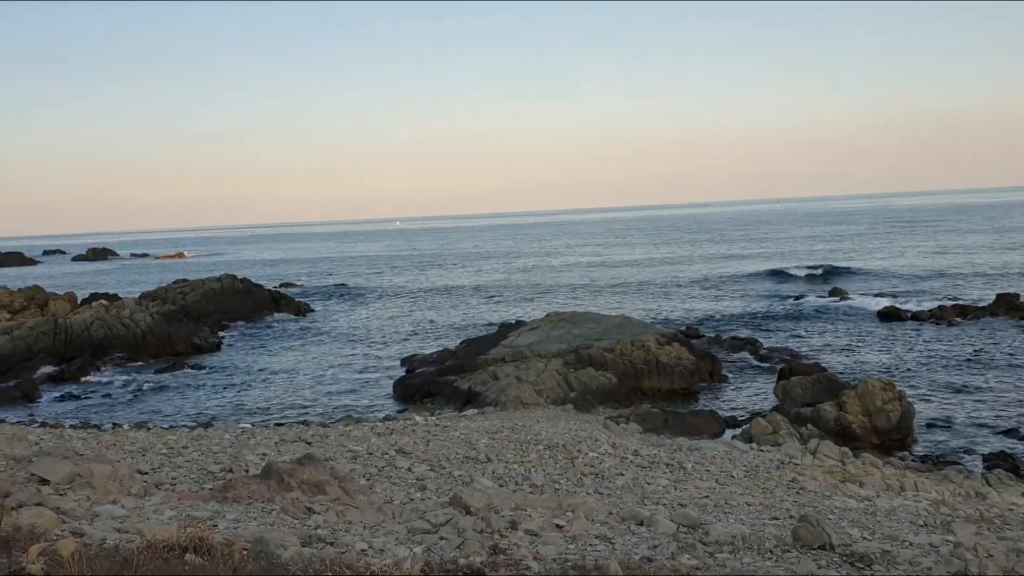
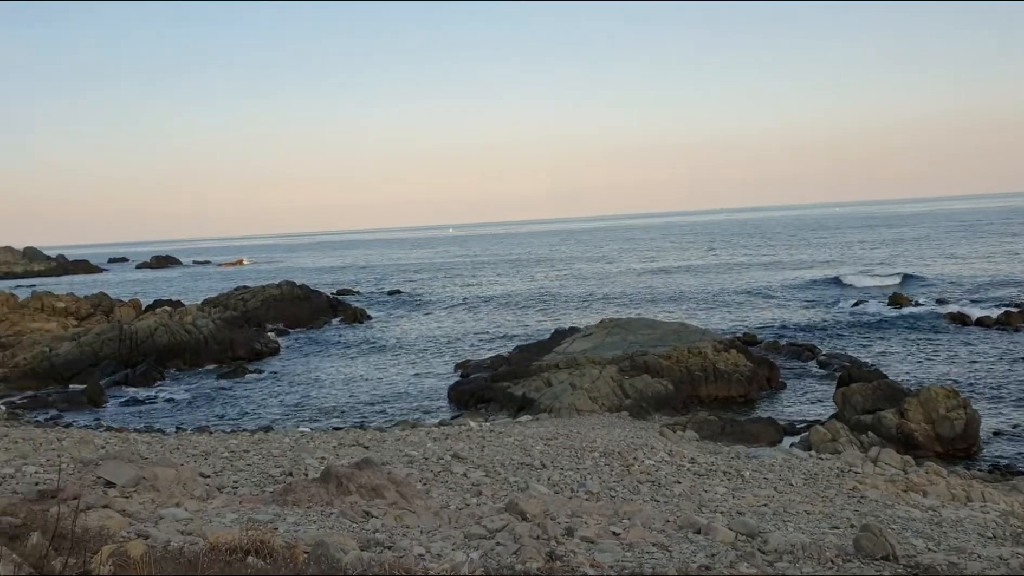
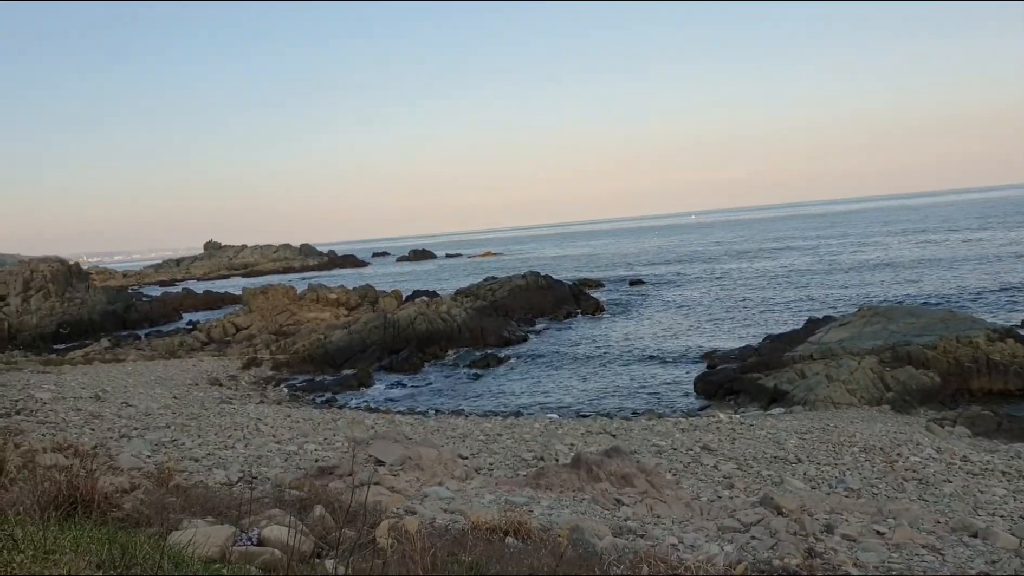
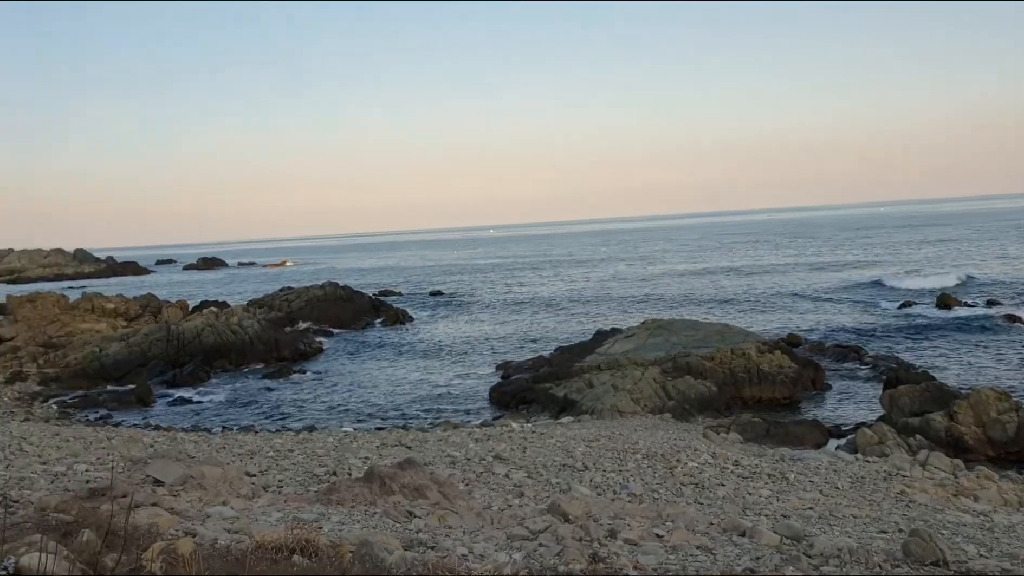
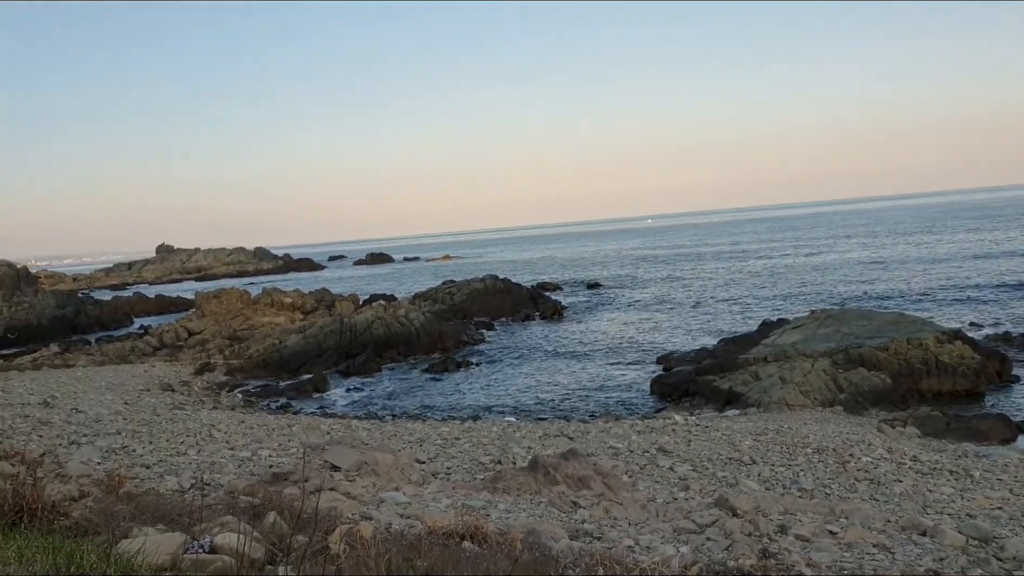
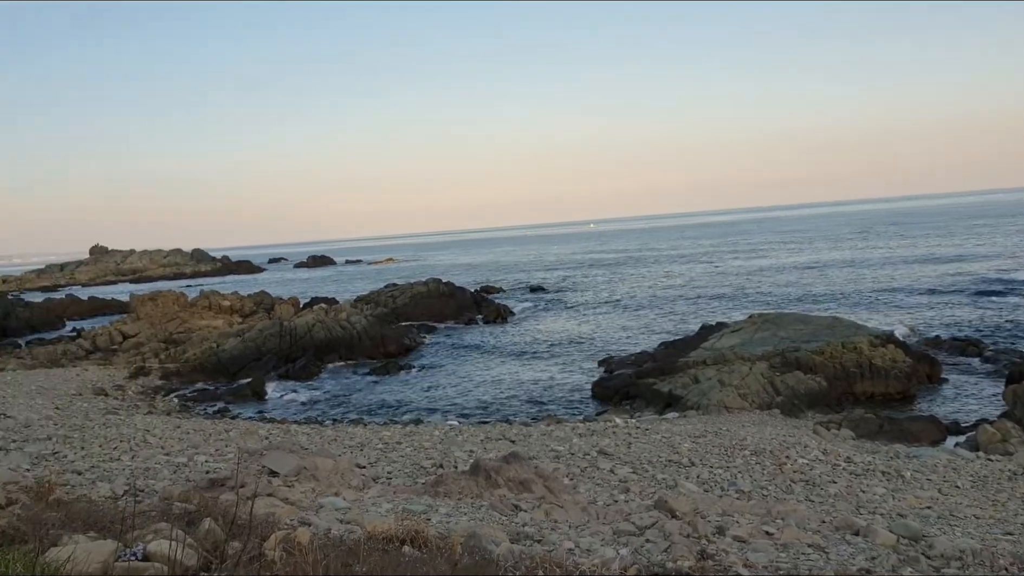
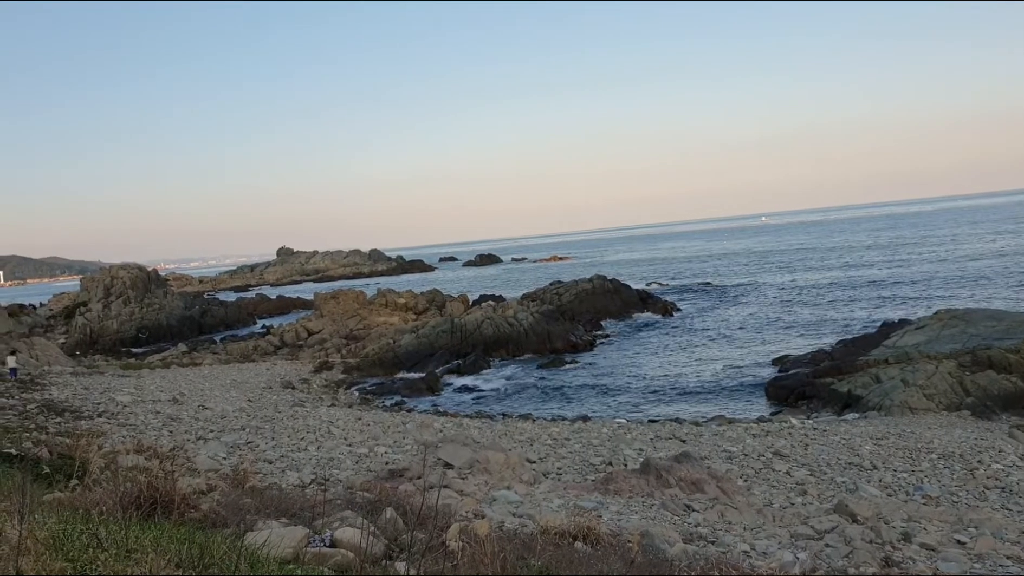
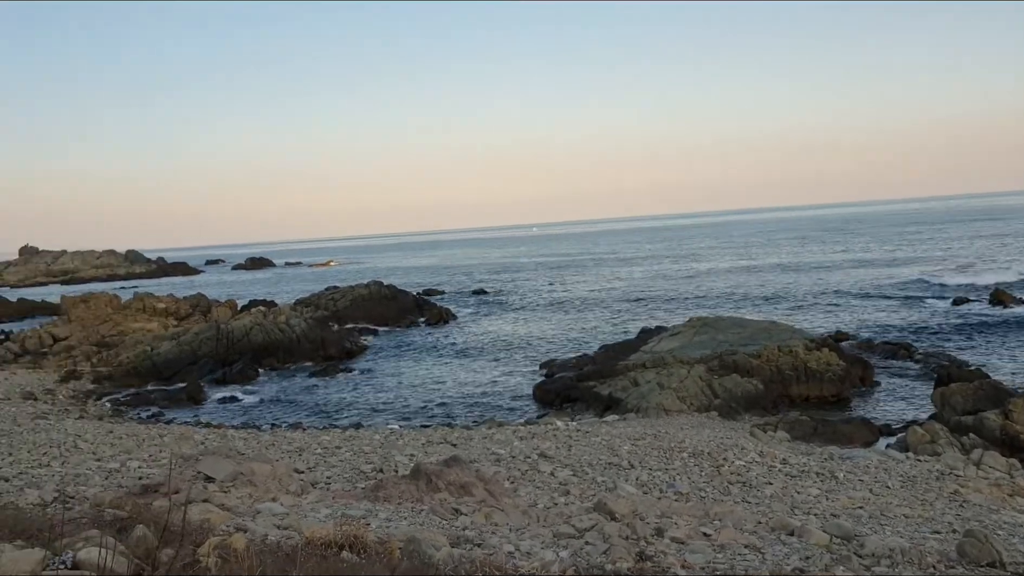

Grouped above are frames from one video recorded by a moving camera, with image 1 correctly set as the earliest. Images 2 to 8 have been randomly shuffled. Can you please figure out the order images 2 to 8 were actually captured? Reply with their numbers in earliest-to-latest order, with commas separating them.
2, 4, 8, 6, 5, 3, 7
